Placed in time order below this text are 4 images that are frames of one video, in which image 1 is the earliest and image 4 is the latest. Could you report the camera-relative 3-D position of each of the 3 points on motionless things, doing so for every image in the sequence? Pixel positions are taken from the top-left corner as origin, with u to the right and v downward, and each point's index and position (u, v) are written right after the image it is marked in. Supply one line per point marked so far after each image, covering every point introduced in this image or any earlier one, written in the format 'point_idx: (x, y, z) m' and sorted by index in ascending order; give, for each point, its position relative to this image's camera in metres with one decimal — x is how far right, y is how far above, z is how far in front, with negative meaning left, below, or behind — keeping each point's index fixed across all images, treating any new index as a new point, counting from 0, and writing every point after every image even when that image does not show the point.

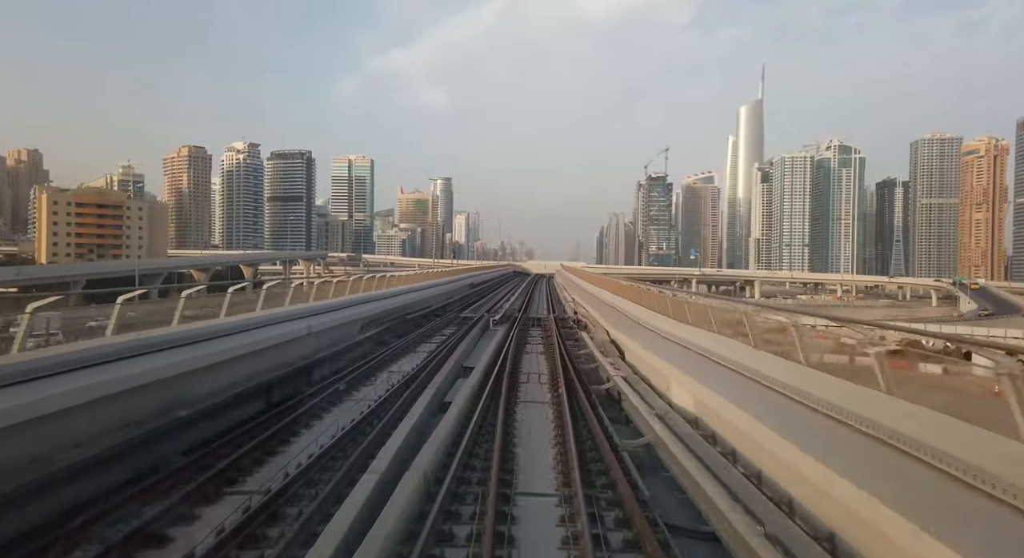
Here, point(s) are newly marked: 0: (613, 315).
0: (+3.0, -1.0, +17.1) m
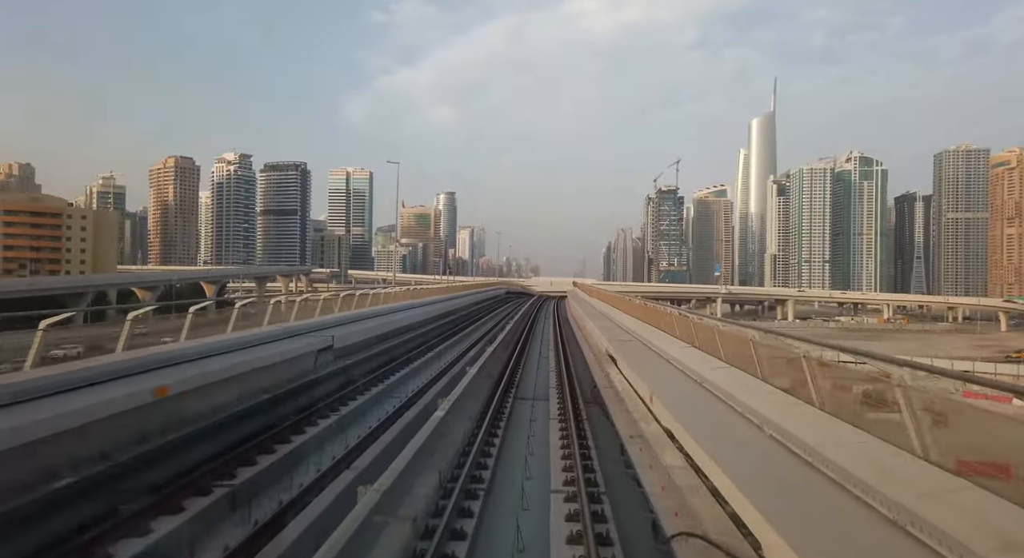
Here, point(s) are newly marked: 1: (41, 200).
0: (+3.1, -1.6, +15.2) m
1: (-9.9, +1.7, +11.2) m
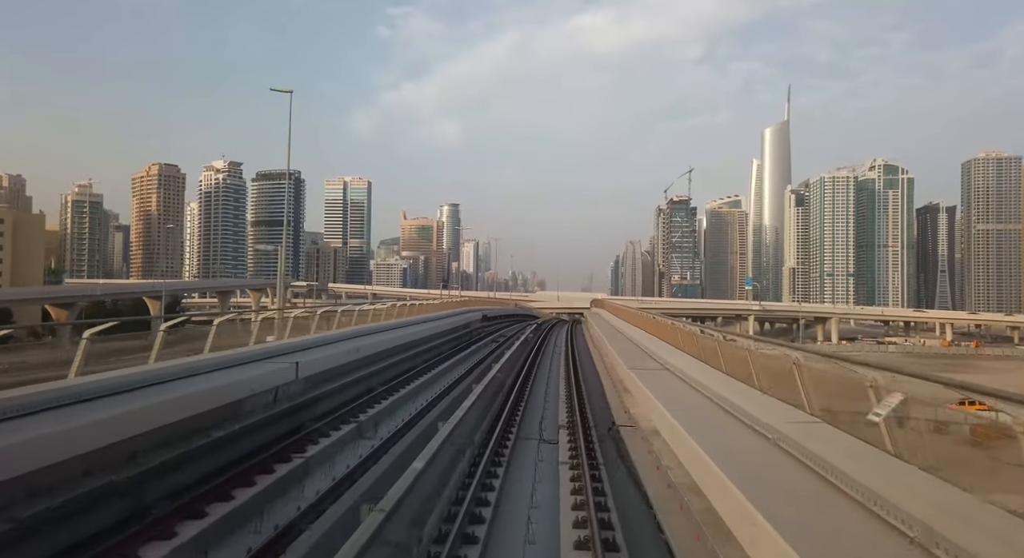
0: (+3.1, -1.9, +13.1) m
1: (-9.9, +1.5, +9.4) m
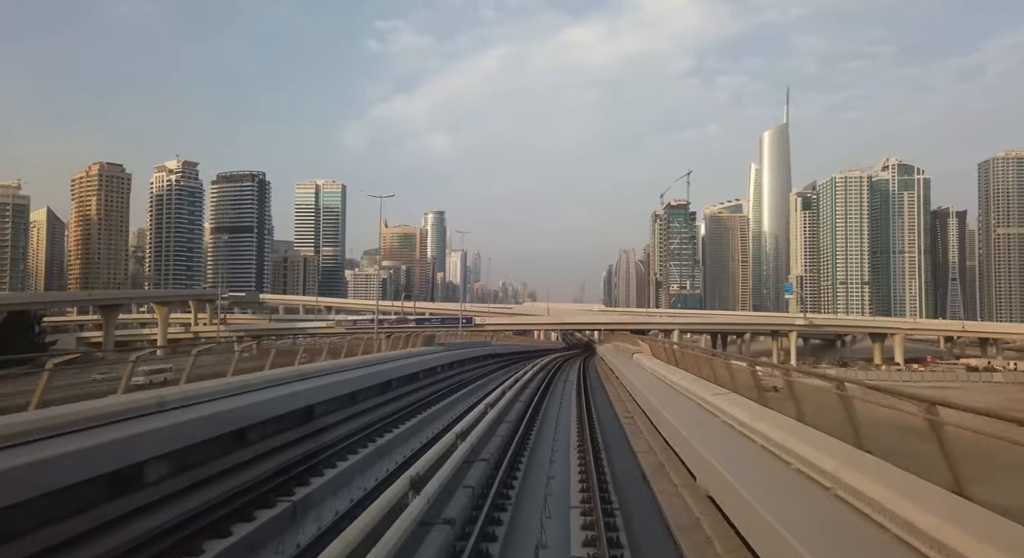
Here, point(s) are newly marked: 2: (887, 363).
0: (+2.8, -2.1, +10.1) m
1: (-10.2, +1.3, +6.3) m
2: (+7.8, -1.8, +11.2) m
